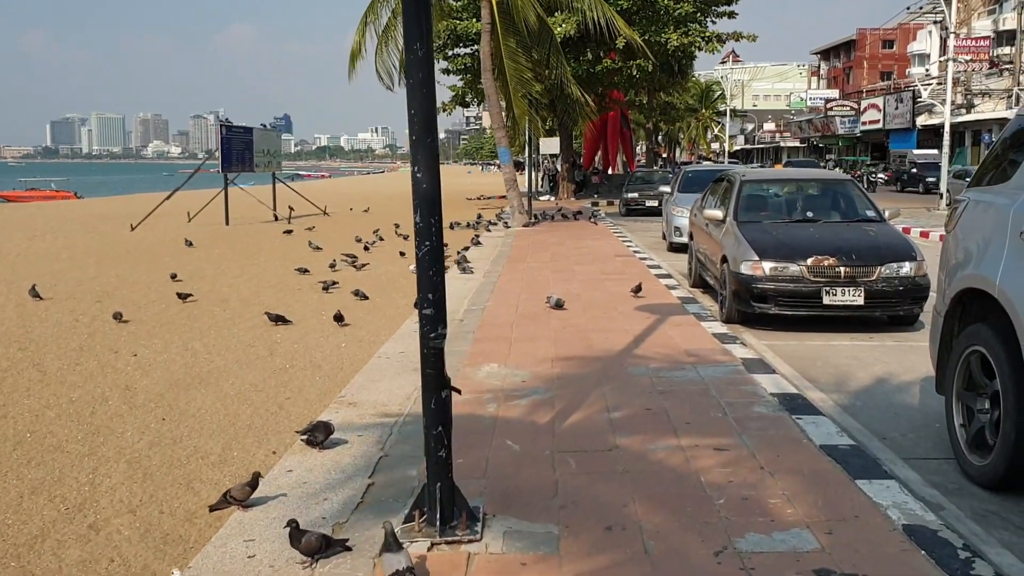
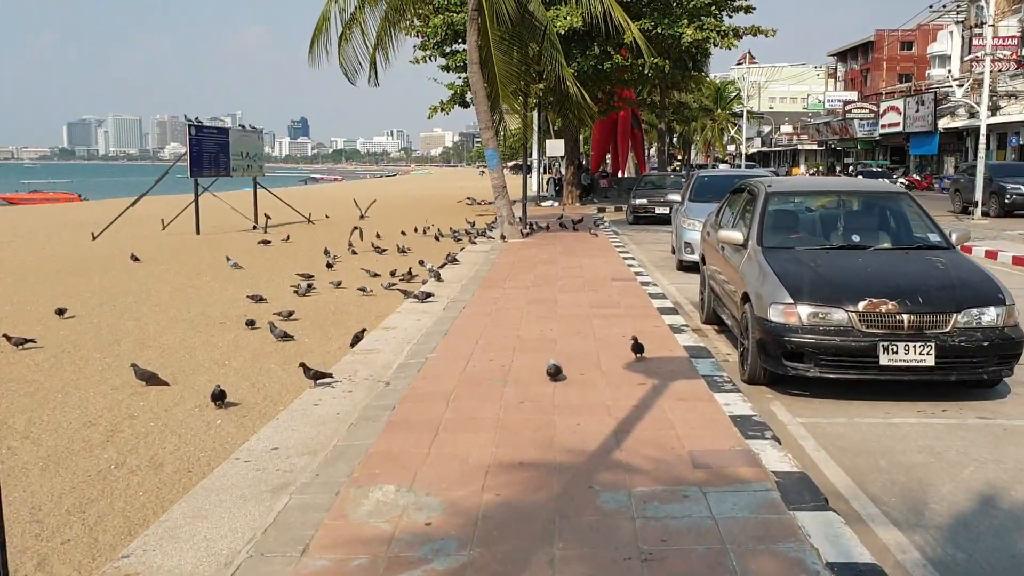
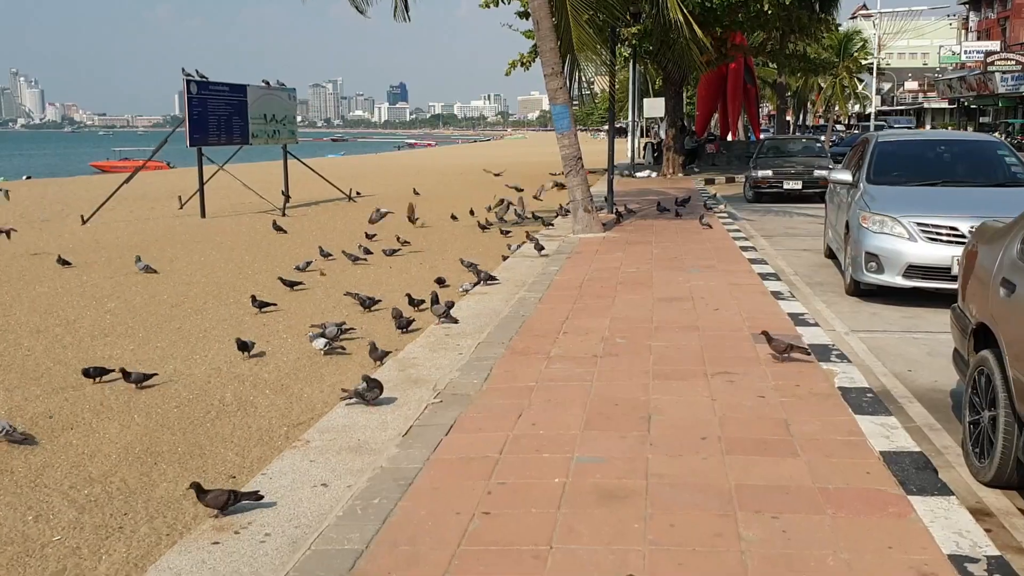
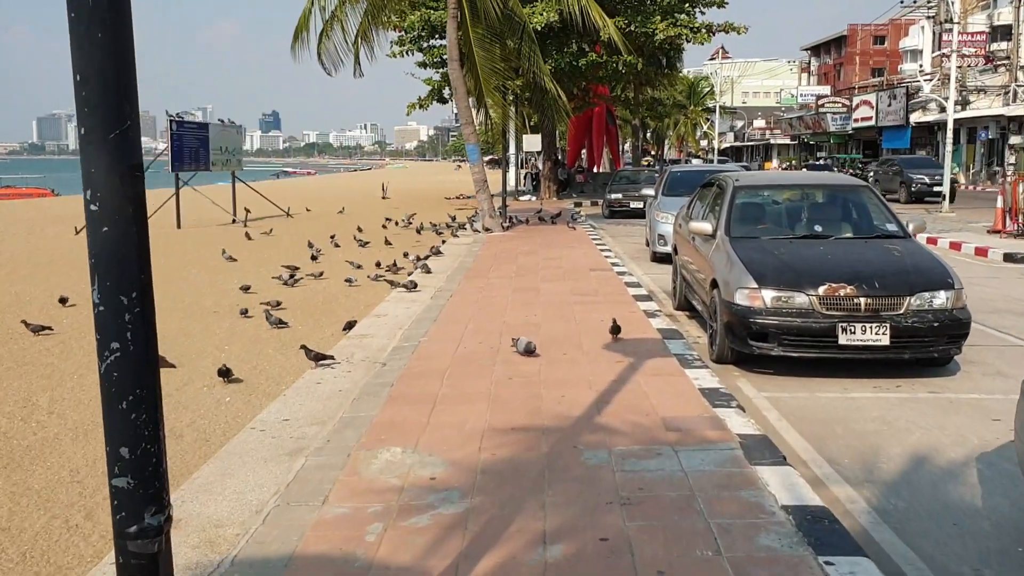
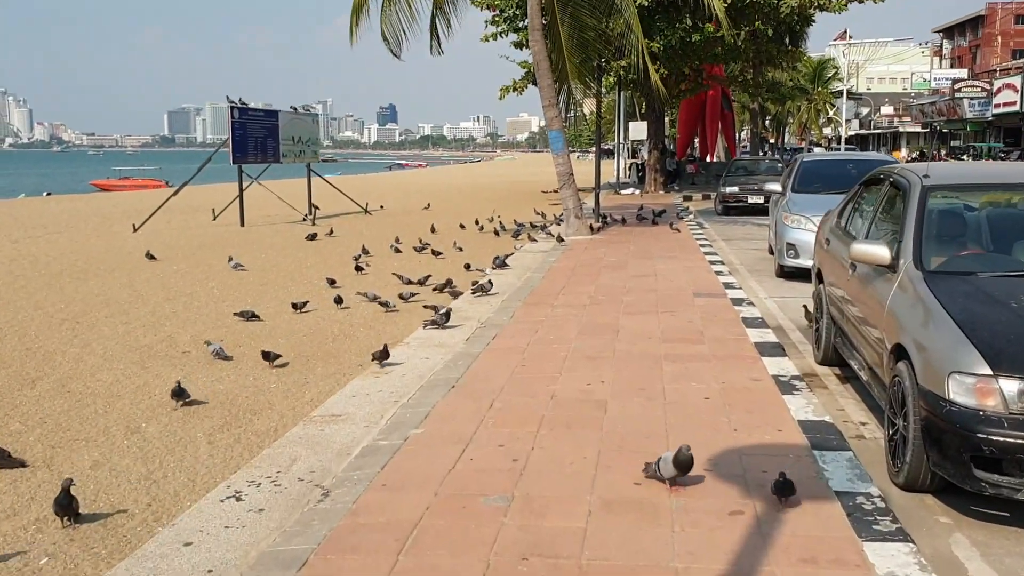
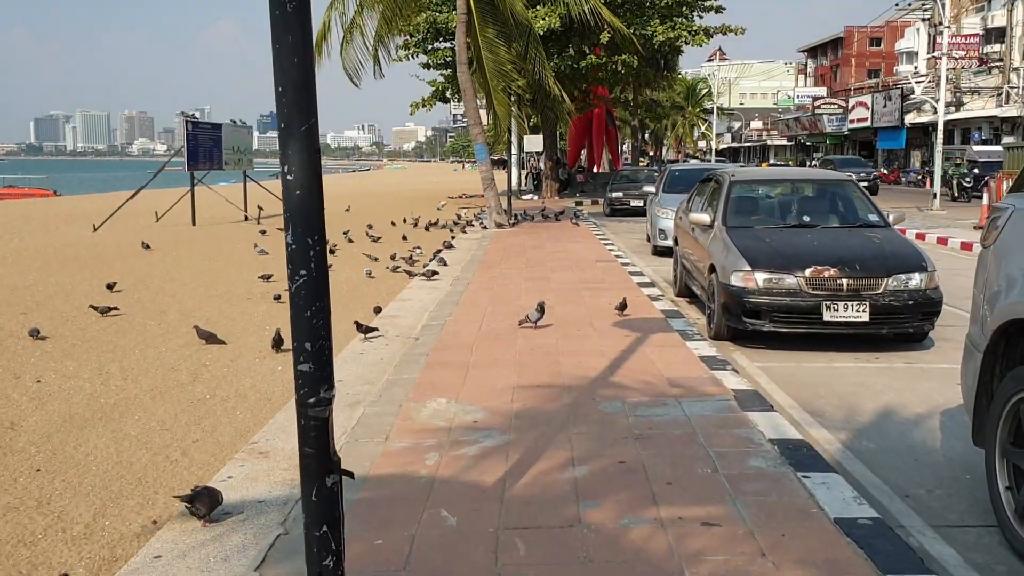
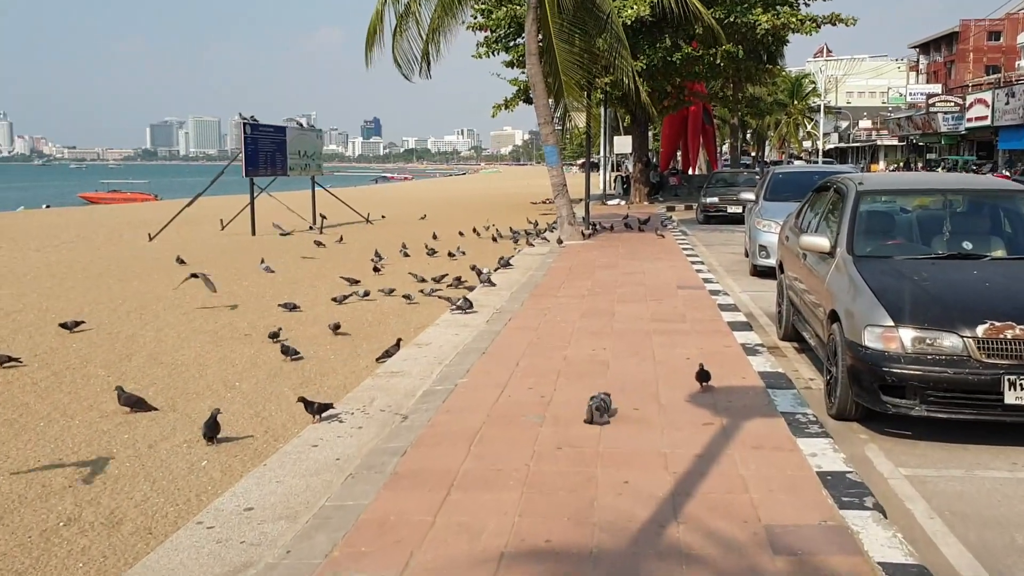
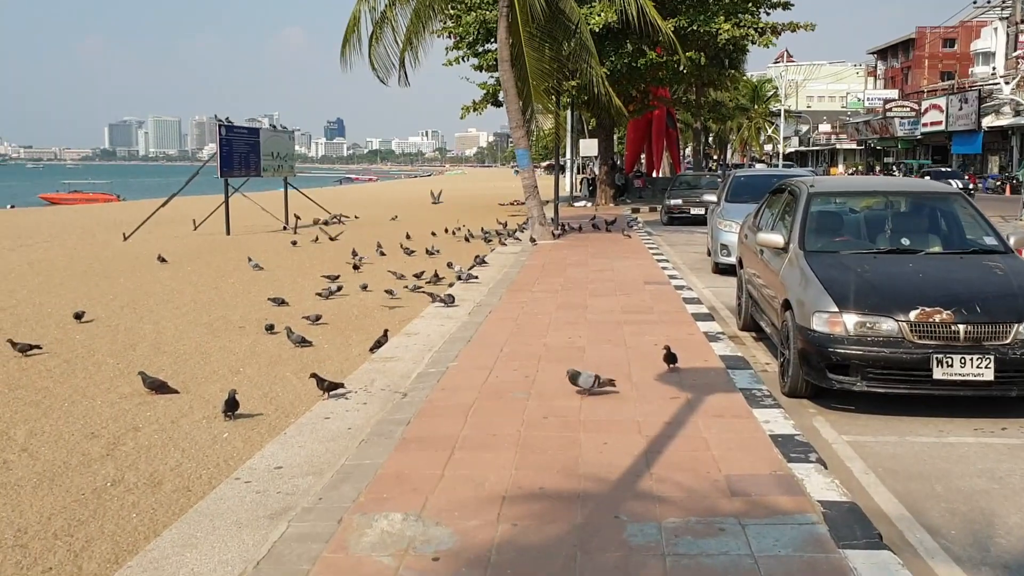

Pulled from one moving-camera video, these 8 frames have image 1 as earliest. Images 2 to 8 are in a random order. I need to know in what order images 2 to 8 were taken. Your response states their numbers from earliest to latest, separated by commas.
6, 4, 2, 8, 7, 5, 3
